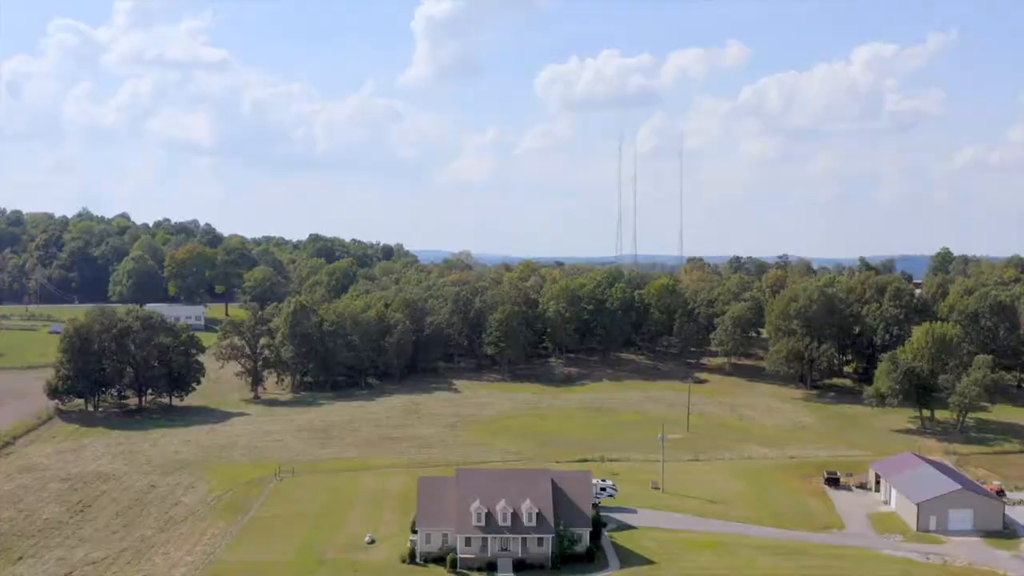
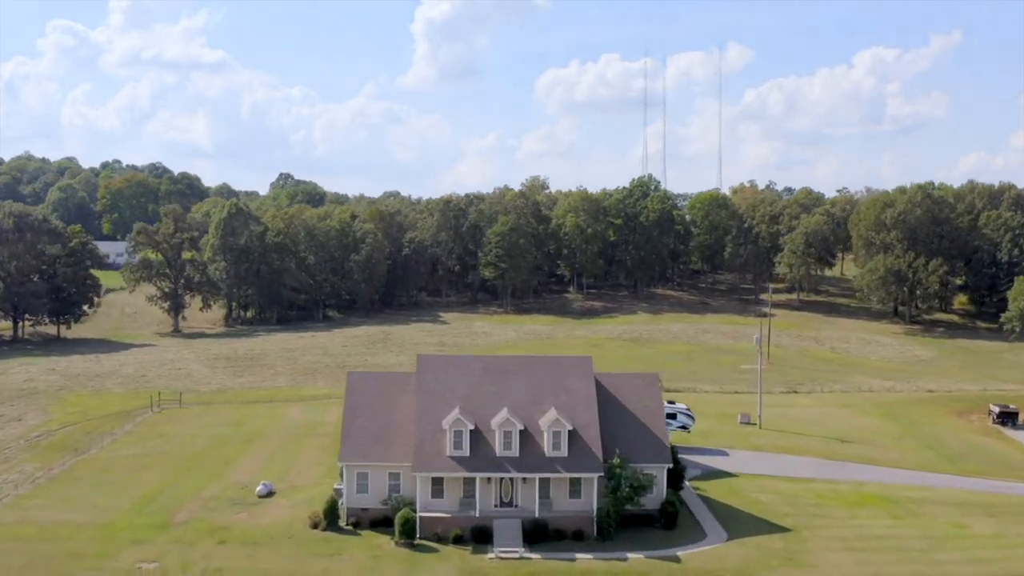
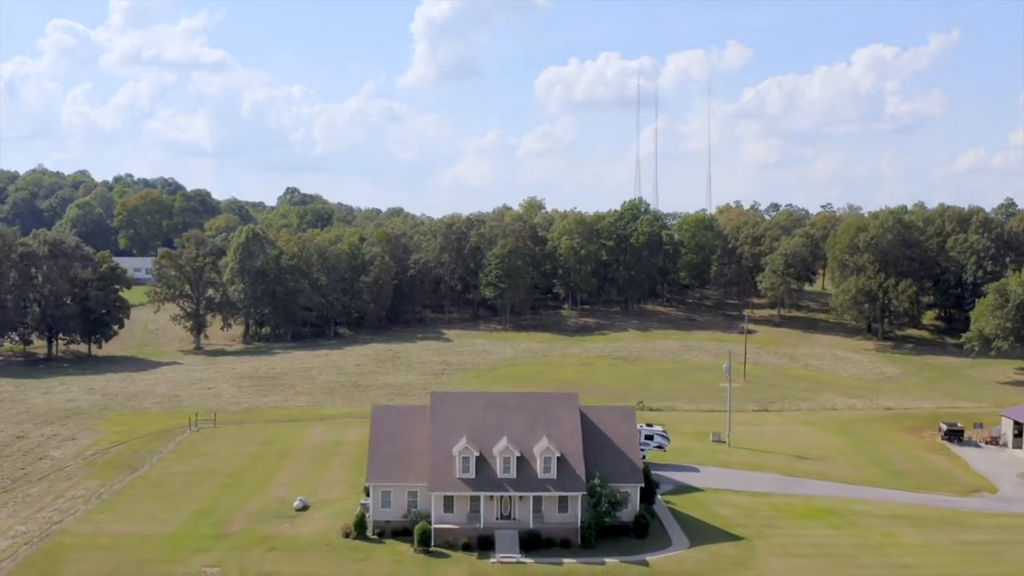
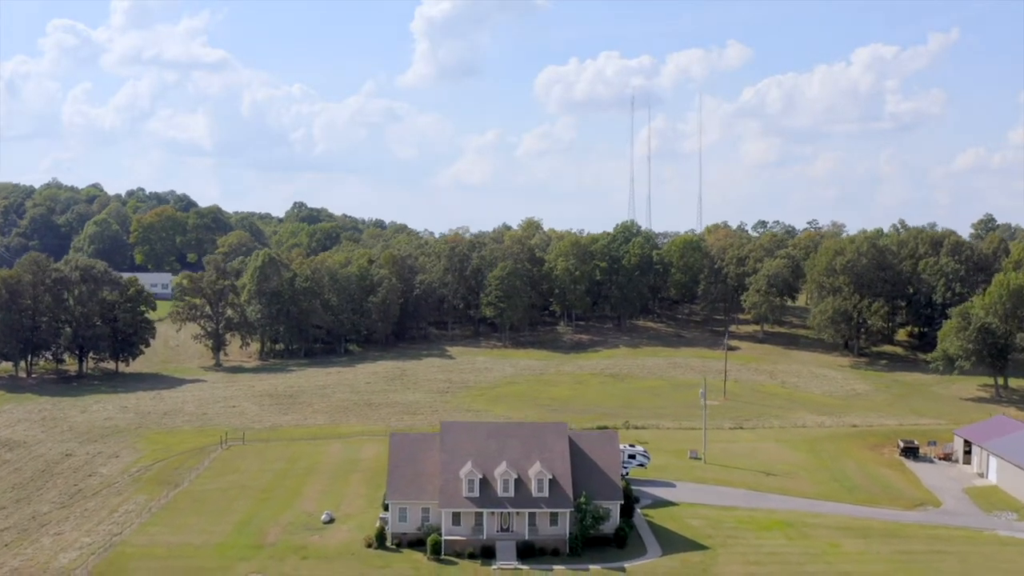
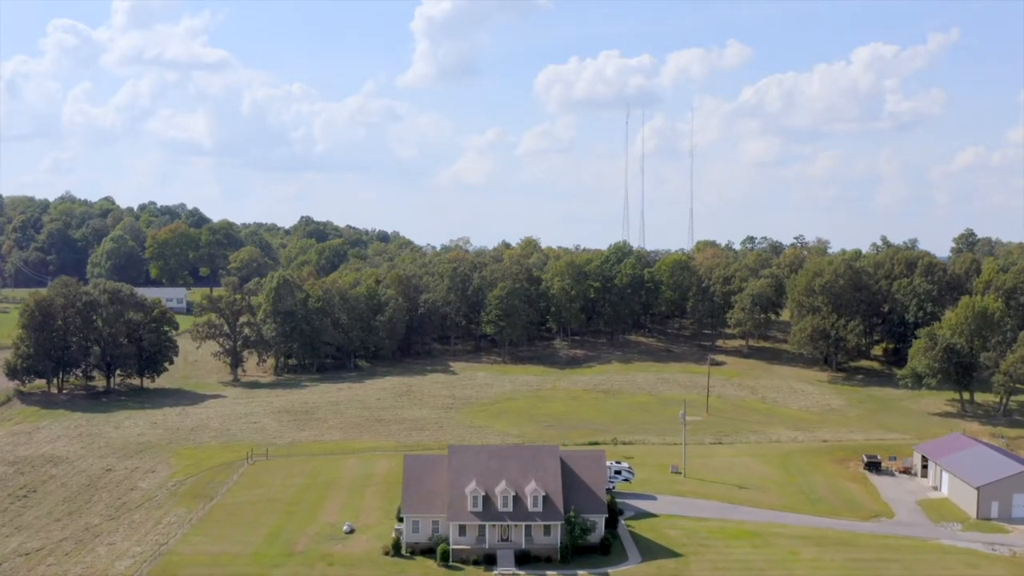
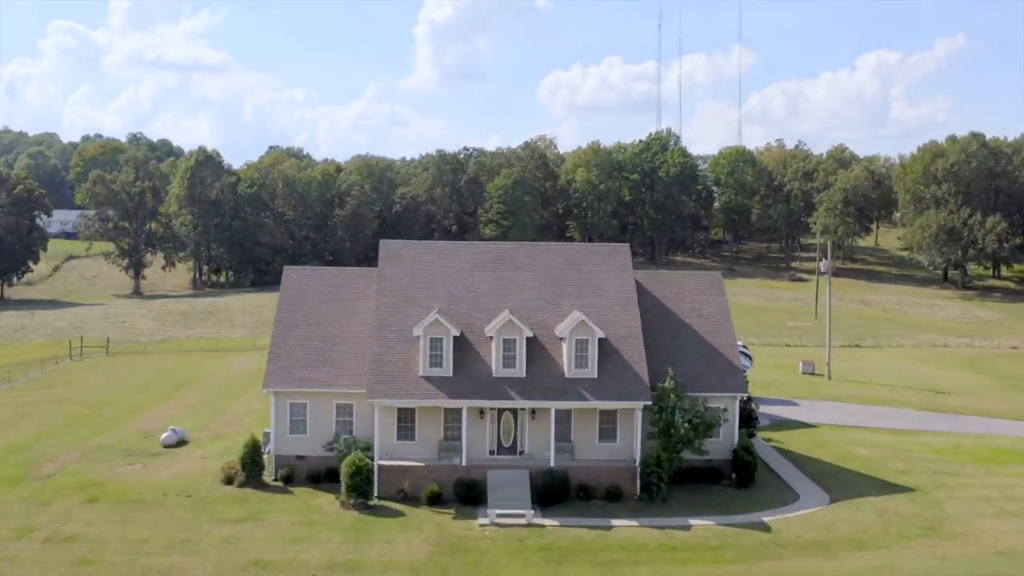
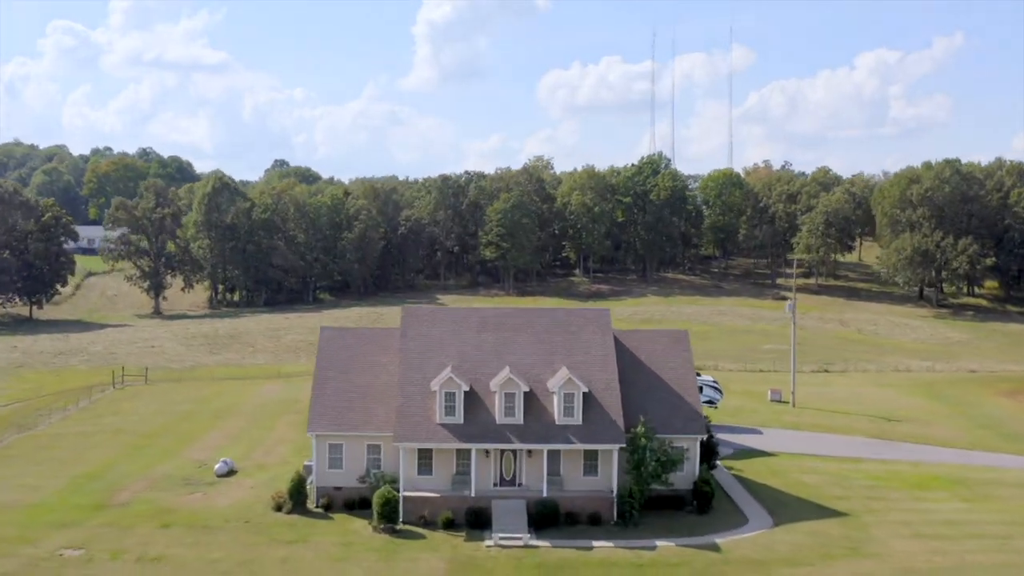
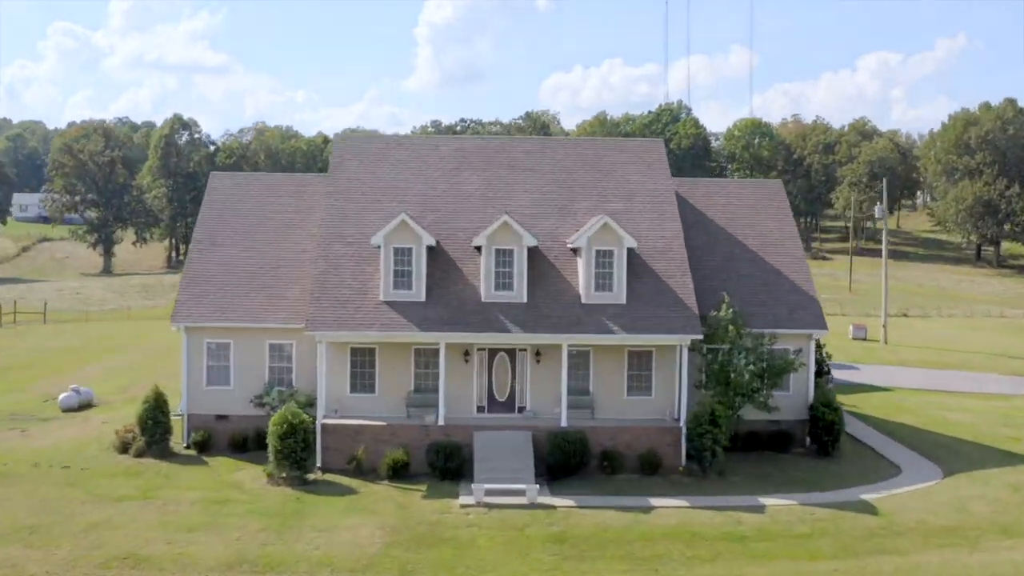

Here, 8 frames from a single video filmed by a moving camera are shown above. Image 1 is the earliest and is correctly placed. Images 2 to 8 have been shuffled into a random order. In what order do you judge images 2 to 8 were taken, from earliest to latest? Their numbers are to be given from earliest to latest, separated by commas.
5, 4, 3, 2, 7, 6, 8
